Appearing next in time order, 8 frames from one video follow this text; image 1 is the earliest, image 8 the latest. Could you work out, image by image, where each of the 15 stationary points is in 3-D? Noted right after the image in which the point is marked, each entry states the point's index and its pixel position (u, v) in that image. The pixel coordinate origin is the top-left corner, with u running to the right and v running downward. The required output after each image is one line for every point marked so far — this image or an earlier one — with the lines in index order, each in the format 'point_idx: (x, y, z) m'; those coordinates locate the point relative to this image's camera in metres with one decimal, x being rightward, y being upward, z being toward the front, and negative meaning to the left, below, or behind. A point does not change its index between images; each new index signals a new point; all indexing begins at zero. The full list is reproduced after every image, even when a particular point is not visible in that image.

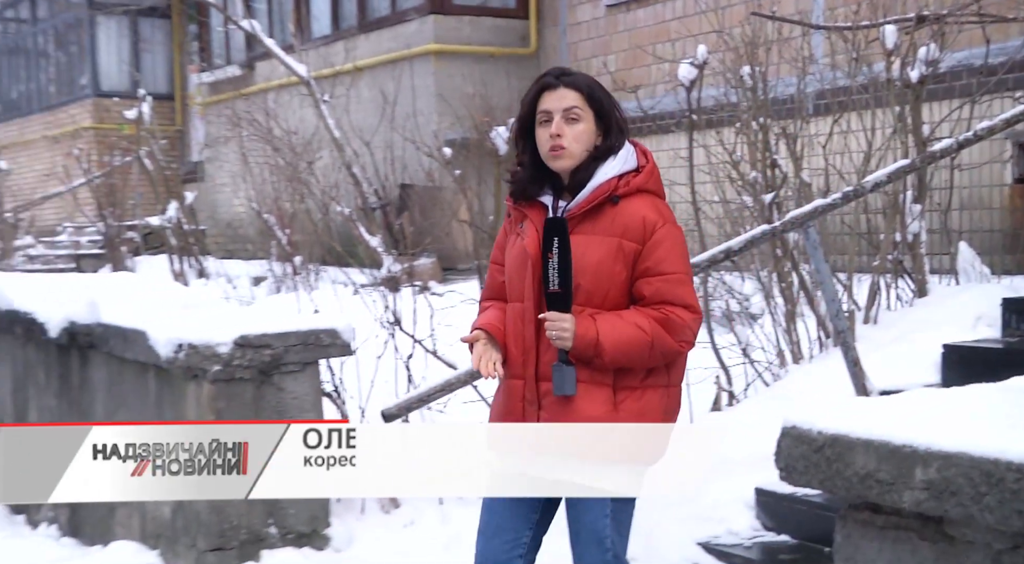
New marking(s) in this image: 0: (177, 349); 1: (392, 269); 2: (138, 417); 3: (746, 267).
0: (-1.2, -0.3, +3.3) m
1: (-0.5, +0.1, +4.0) m
2: (-1.4, -0.5, +3.6) m
3: (+1.3, +0.1, +5.1) m
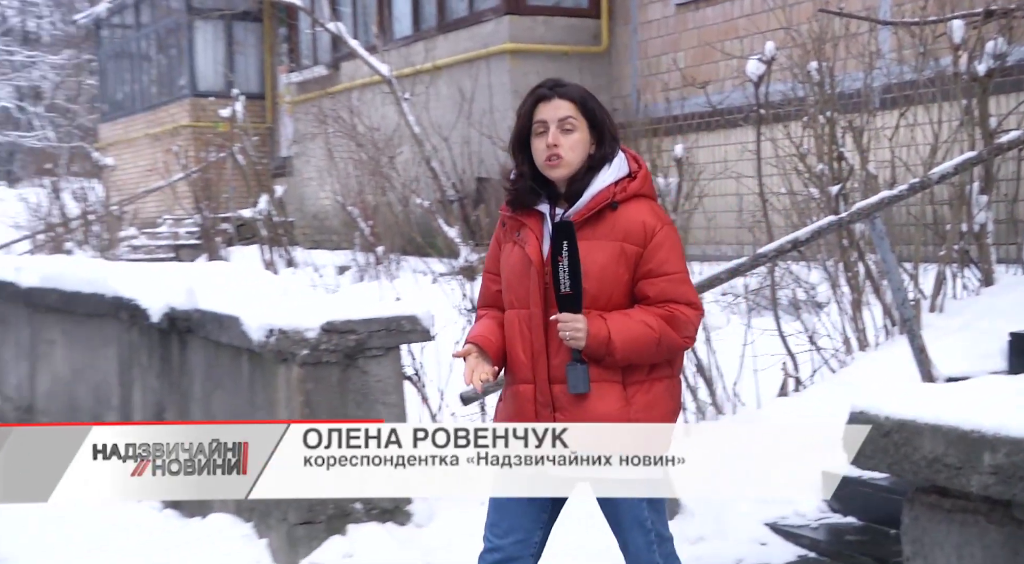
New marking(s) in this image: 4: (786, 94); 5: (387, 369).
0: (-0.9, -0.2, +3.5) m
1: (-0.2, +0.1, +4.2) m
2: (-1.2, -0.5, +3.8) m
3: (+1.7, +0.1, +5.1) m
4: (+1.8, +1.2, +5.9) m
5: (-0.5, -0.4, +4.0) m
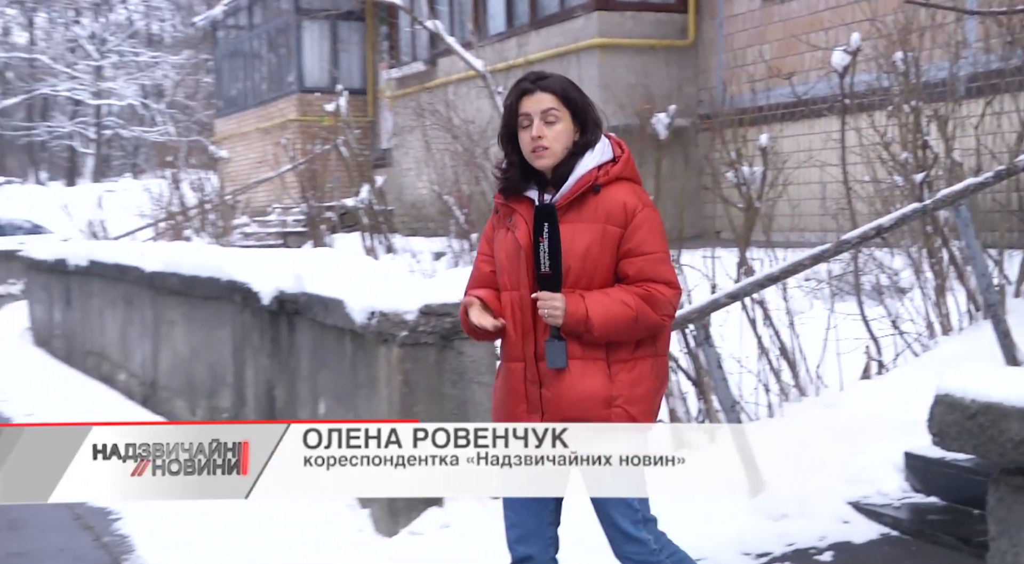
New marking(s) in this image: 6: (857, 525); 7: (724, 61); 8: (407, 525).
0: (-0.6, -0.1, +3.8) m
1: (+0.2, +0.2, +4.4) m
2: (-0.8, -0.4, +4.1) m
3: (+2.1, +0.2, +5.2) m
4: (+2.3, +1.3, +5.9) m
5: (-0.1, -0.3, +4.2) m
6: (+1.4, -1.0, +3.7) m
7: (+3.0, +3.0, +12.8) m
8: (-0.4, -1.1, +4.2) m
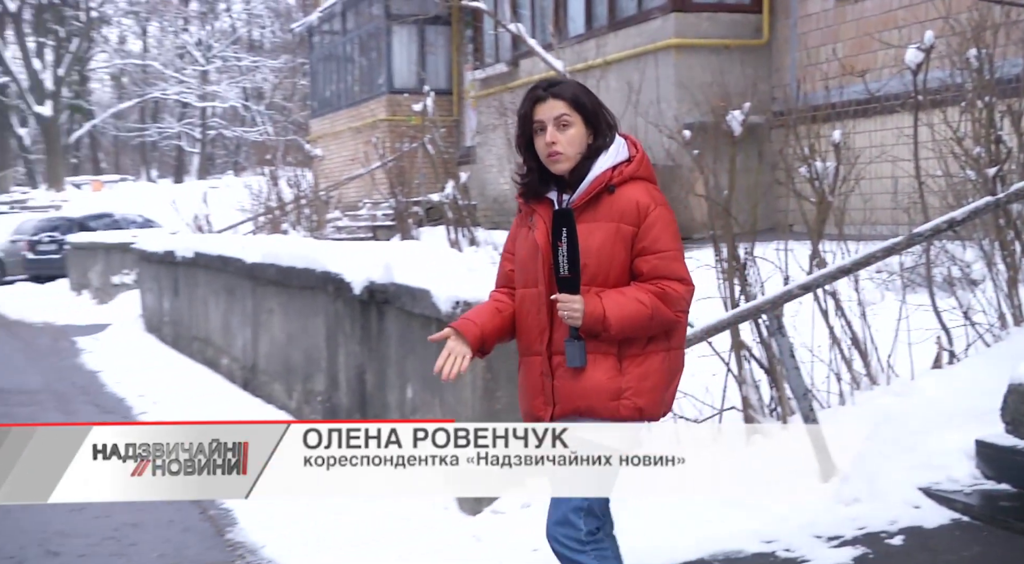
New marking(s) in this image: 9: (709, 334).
0: (-0.2, -0.1, +4.0) m
1: (+0.6, +0.2, +4.6) m
2: (-0.4, -0.4, +4.3) m
3: (+2.6, +0.3, +5.3) m
4: (+2.8, +1.3, +6.0) m
5: (+0.3, -0.3, +4.4) m
6: (+1.7, -1.0, +3.9) m
7: (+3.9, +3.1, +12.7) m
8: (-0.1, -1.1, +4.4) m
9: (+0.9, -0.2, +4.3) m
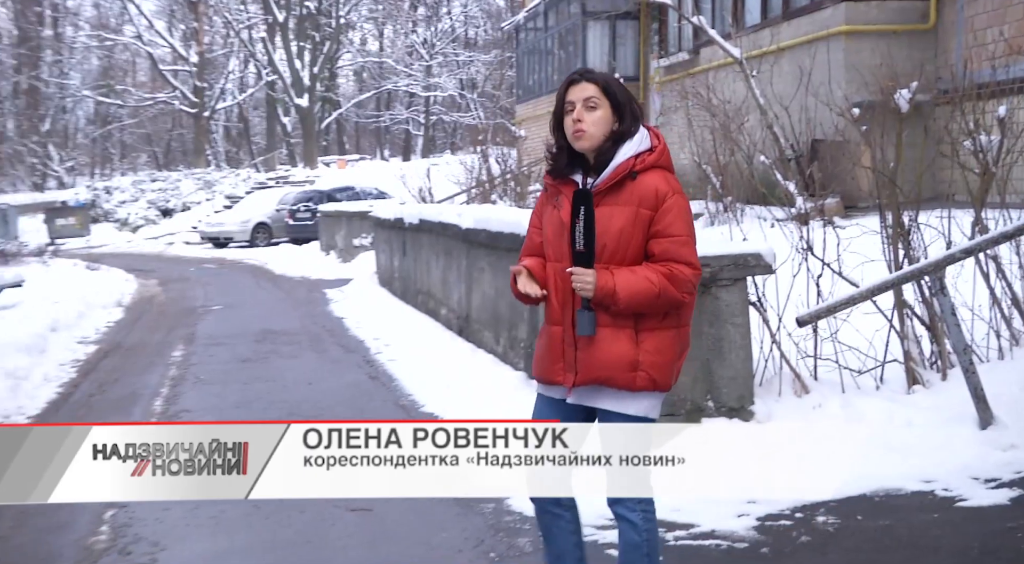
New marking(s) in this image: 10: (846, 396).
0: (+0.7, +0.1, +4.6) m
1: (+1.6, +0.4, +5.1) m
2: (+0.6, -0.2, +5.0) m
3: (+3.7, +0.4, +5.4) m
4: (+4.0, +1.5, +6.1) m
5: (+1.2, -0.1, +5.0) m
6: (+2.6, -0.8, +4.2) m
7: (+6.1, +3.5, +12.6) m
8: (+0.9, -0.9, +5.0) m
9: (+1.8, -0.1, +4.7) m
10: (+1.9, -0.6, +5.3) m
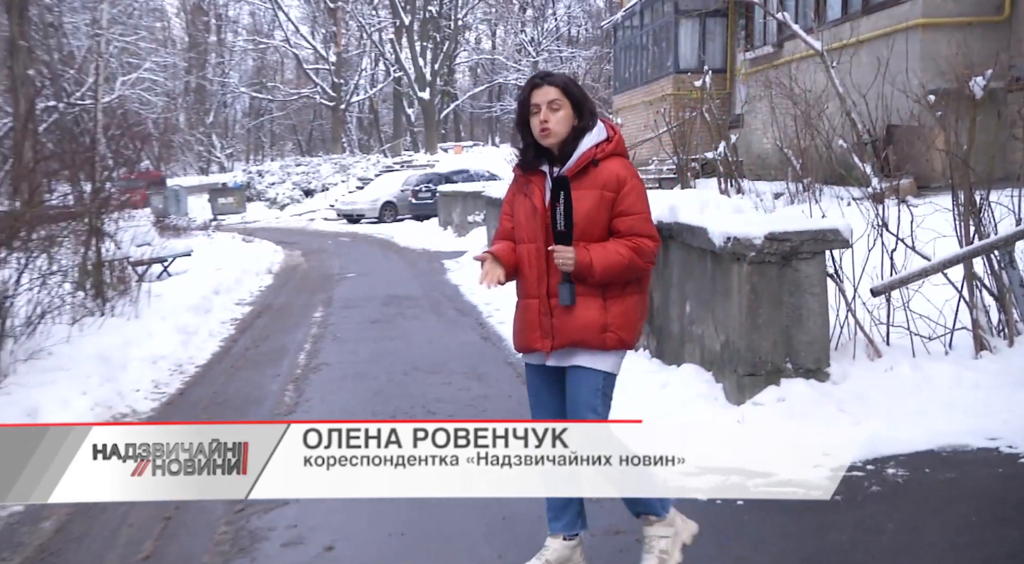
0: (+1.2, +0.3, +5.2) m
1: (+2.2, +0.6, +5.5) m
2: (+1.2, 0.0, +5.6) m
3: (+4.3, +0.6, +5.7) m
4: (+4.6, +1.7, +6.3) m
5: (+1.8, +0.1, +5.5) m
6: (+3.1, -0.6, +4.6) m
7: (+7.4, +3.7, +12.6) m
8: (+1.5, -0.7, +5.6) m
9: (+2.4, +0.1, +5.2) m
10: (+2.5, -0.5, +5.8) m
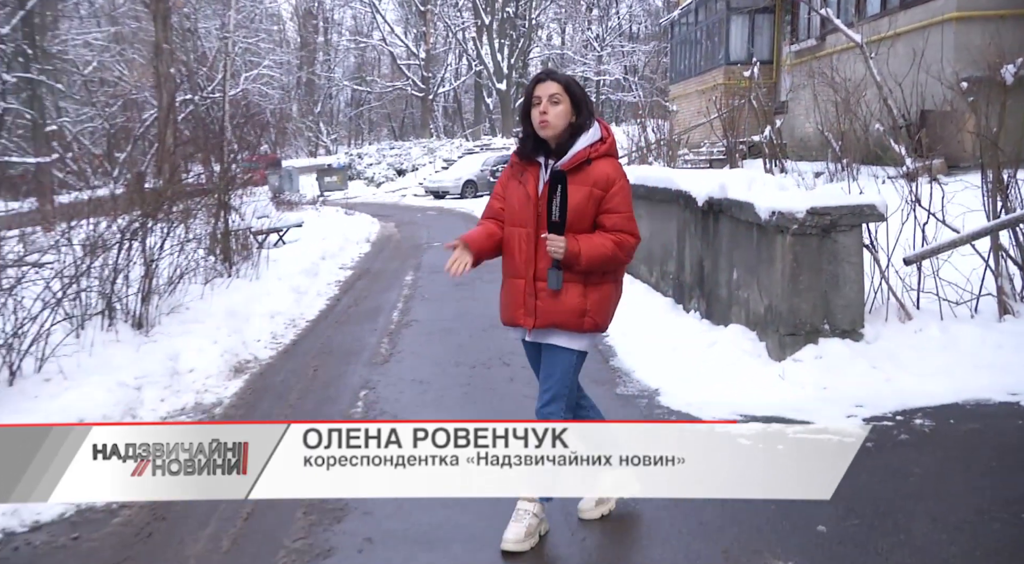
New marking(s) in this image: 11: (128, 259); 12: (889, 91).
0: (+1.7, +0.5, +5.9) m
1: (+2.6, +0.8, +6.1) m
2: (+1.6, +0.2, +6.2) m
3: (+4.7, +0.8, +6.2) m
4: (+5.1, +1.9, +6.7) m
5: (+2.3, +0.3, +6.1) m
6: (+3.5, -0.5, +5.2) m
7: (+8.3, +4.0, +12.7) m
8: (+1.9, -0.5, +6.2) m
9: (+2.8, +0.3, +5.8) m
10: (+3.0, -0.3, +6.4) m
11: (-2.8, +0.2, +6.7) m
12: (+2.6, +1.3, +6.5) m
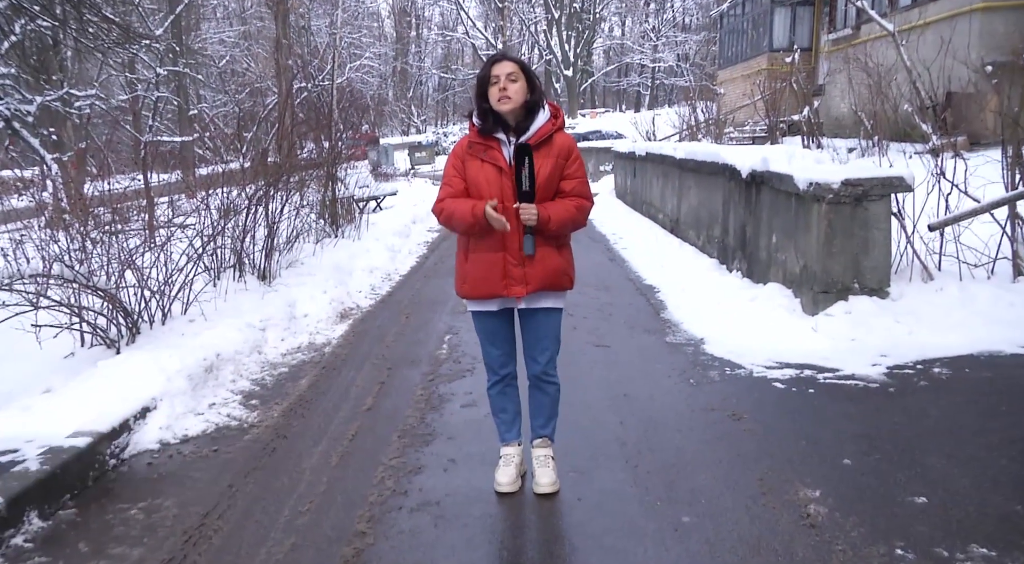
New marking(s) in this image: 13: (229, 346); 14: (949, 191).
0: (+2.1, +0.7, +6.7) m
1: (+3.1, +1.0, +6.9) m
2: (+2.1, +0.5, +7.1) m
3: (+5.2, +1.0, +6.7) m
4: (+5.7, +2.1, +7.2) m
5: (+2.8, +0.6, +6.9) m
6: (+3.9, -0.2, +5.9) m
7: (+9.4, +4.4, +12.9) m
8: (+2.4, -0.2, +7.1) m
9: (+3.3, +0.5, +6.5) m
10: (+3.5, 0.0, +7.1) m
11: (-2.2, +0.5, +7.9) m
12: (+3.2, +1.6, +7.2) m
13: (-2.0, -0.5, +6.5) m
14: (+3.3, +0.7, +7.0) m
